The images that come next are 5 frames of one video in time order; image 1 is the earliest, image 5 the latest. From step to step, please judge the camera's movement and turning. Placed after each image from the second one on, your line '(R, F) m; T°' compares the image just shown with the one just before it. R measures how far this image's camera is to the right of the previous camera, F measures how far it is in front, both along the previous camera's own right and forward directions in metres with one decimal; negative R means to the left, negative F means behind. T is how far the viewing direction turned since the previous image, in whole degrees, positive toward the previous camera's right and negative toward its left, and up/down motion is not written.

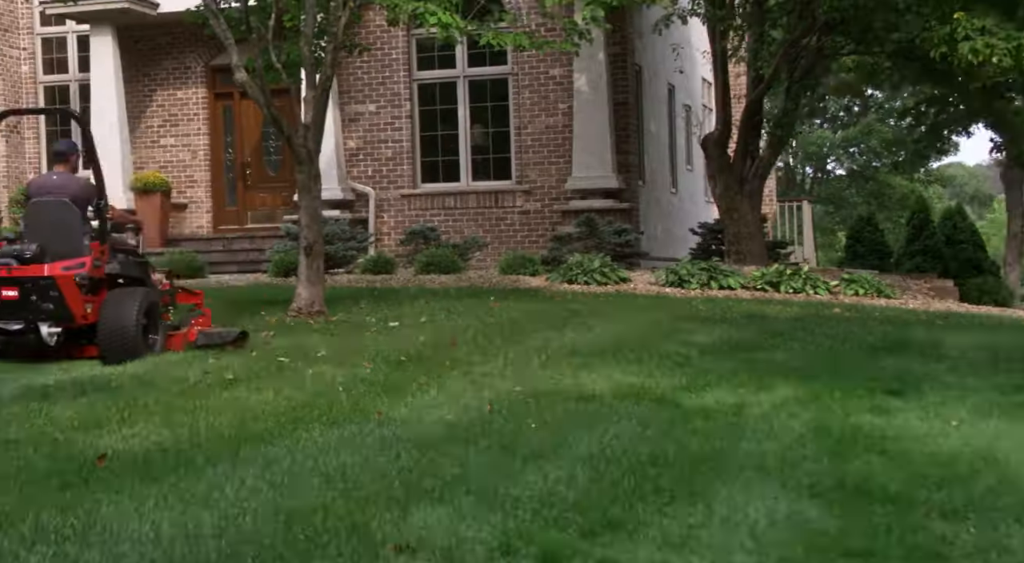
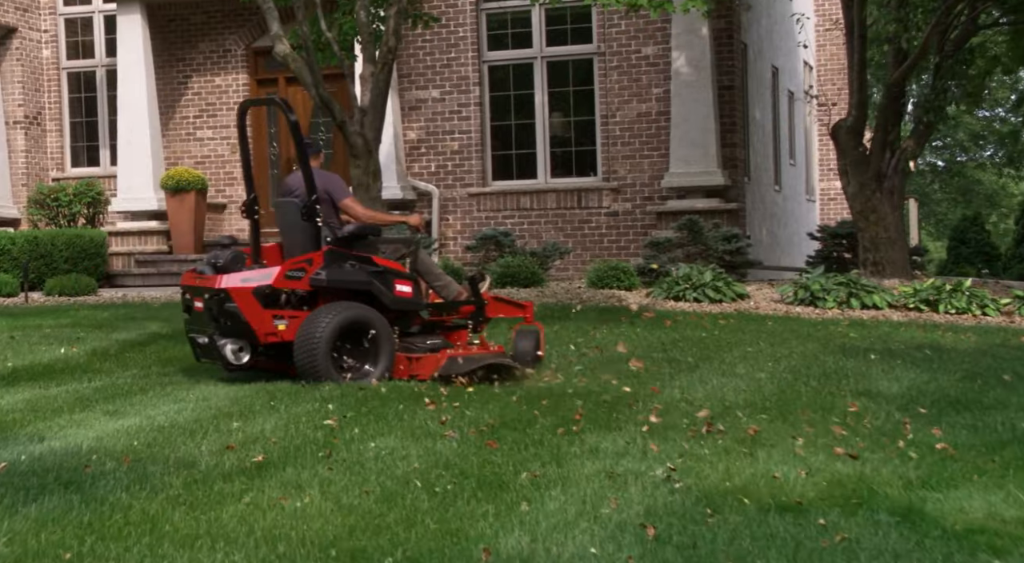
(-0.4, +2.3) m; -2°
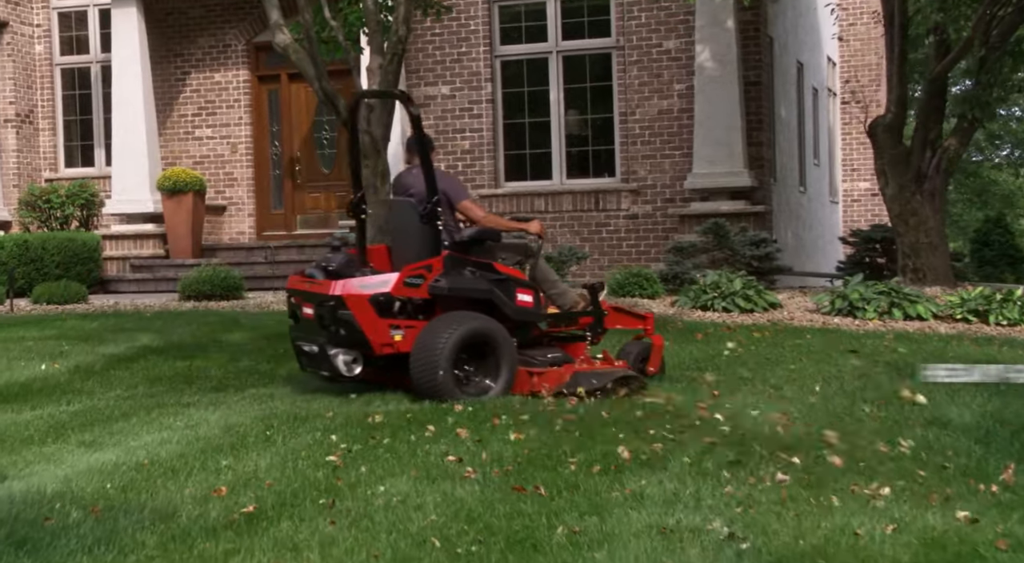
(-0.1, +0.7) m; 0°
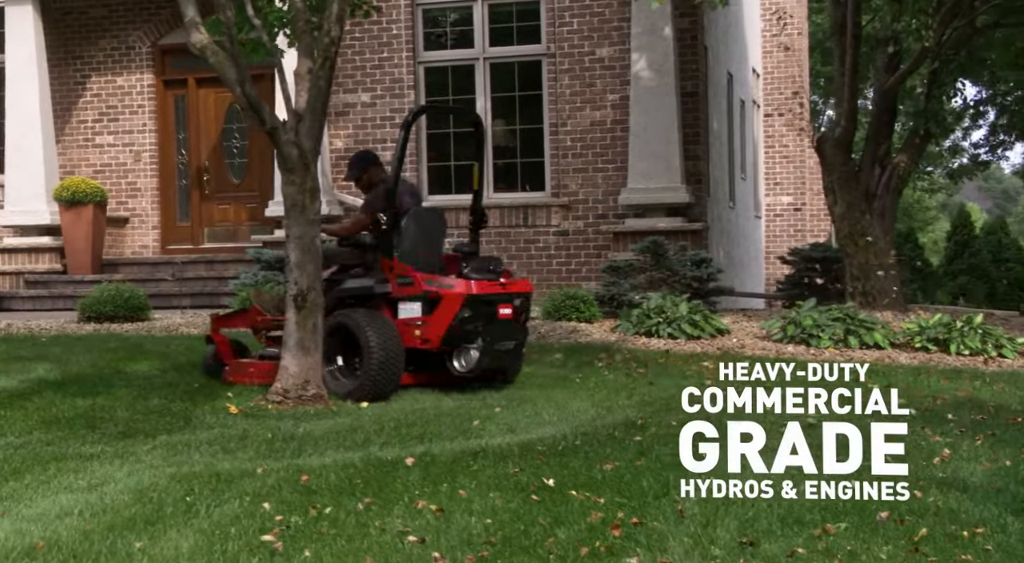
(-0.3, +0.8) m; +5°
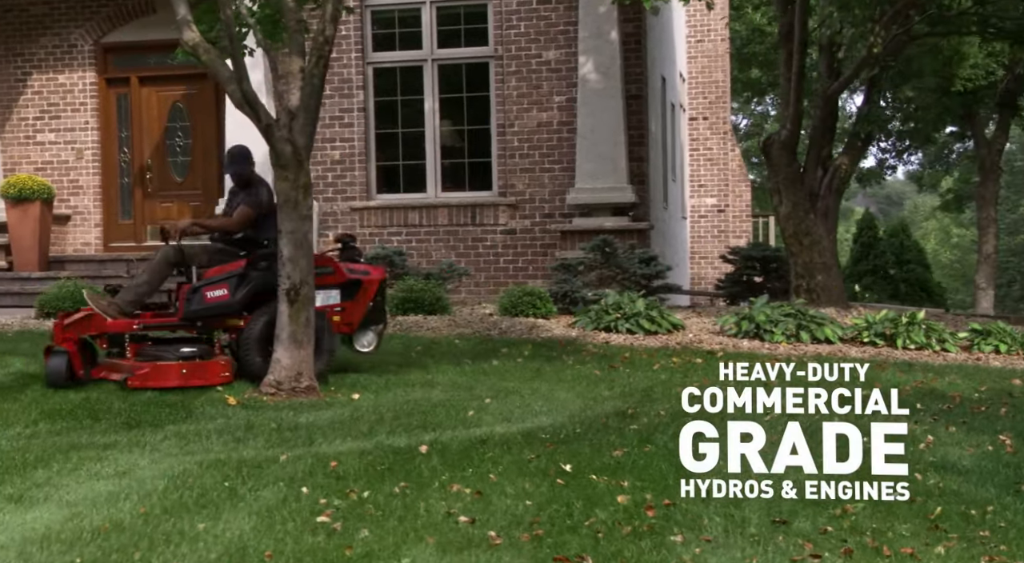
(-0.6, -0.2) m; +5°
